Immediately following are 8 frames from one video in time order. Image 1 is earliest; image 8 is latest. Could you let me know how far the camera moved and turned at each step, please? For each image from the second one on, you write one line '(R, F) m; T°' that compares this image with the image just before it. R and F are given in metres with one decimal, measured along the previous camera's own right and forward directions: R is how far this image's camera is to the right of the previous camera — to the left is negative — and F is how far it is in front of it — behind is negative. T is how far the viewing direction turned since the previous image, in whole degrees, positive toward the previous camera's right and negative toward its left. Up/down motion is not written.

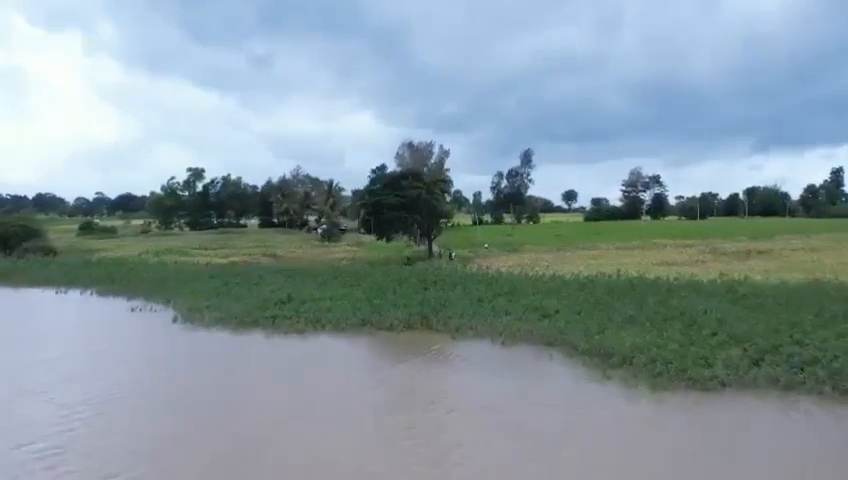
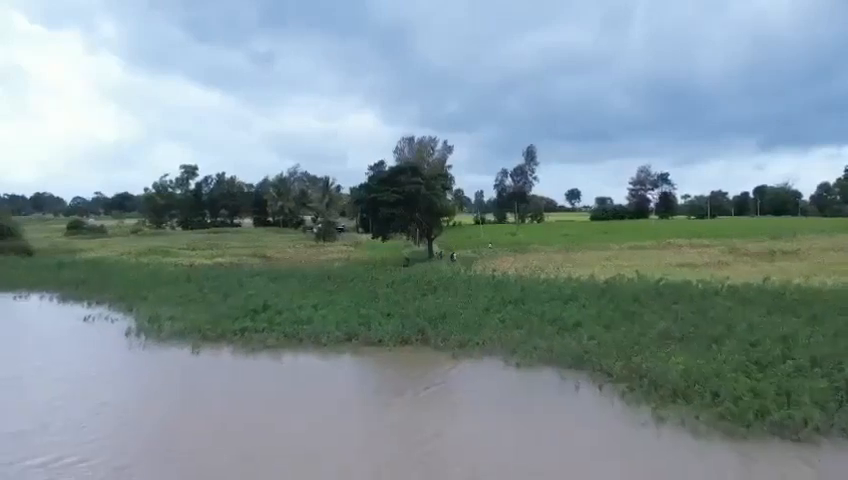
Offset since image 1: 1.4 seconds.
(+0.1, +2.8) m; 0°
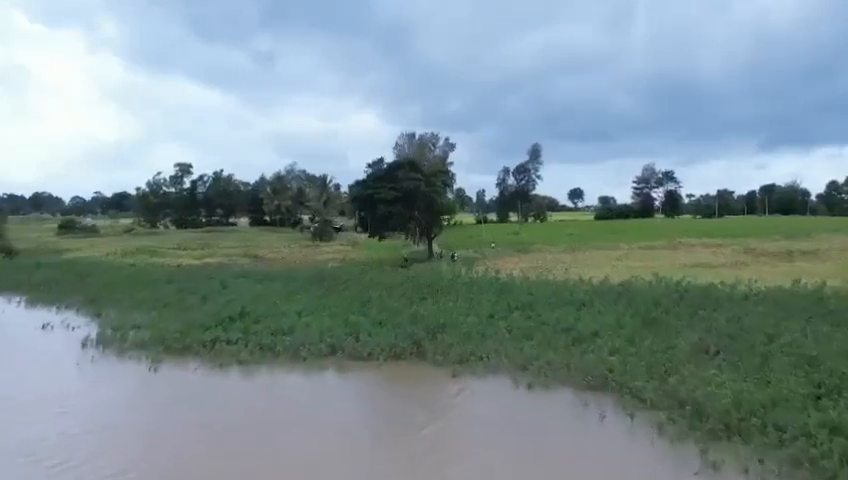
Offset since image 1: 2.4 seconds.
(+0.1, +1.9) m; 0°
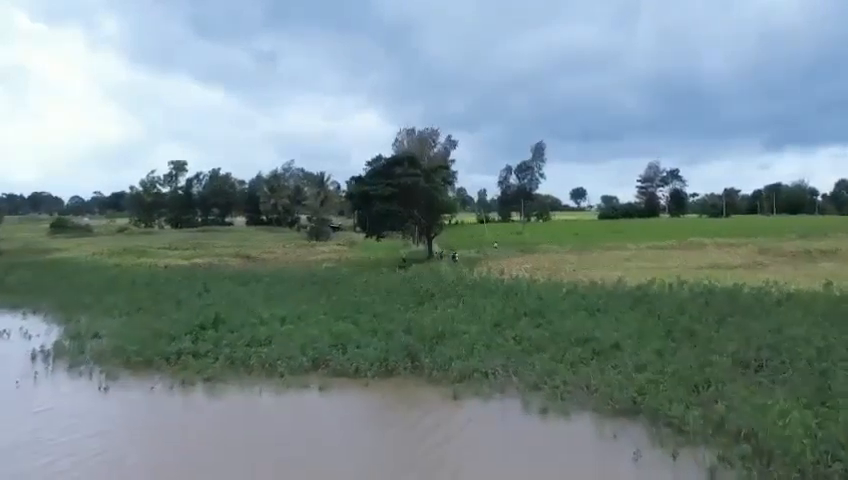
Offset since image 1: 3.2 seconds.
(+0.1, +1.7) m; 0°
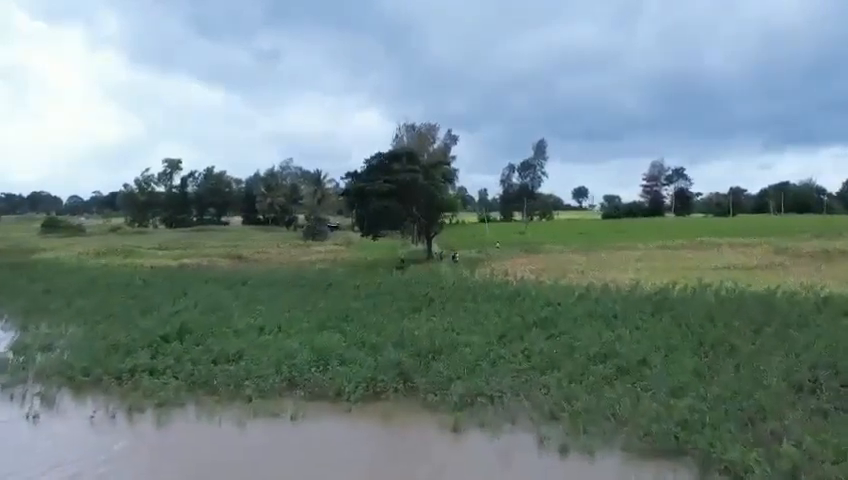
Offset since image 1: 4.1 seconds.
(0.0, +1.7) m; 0°
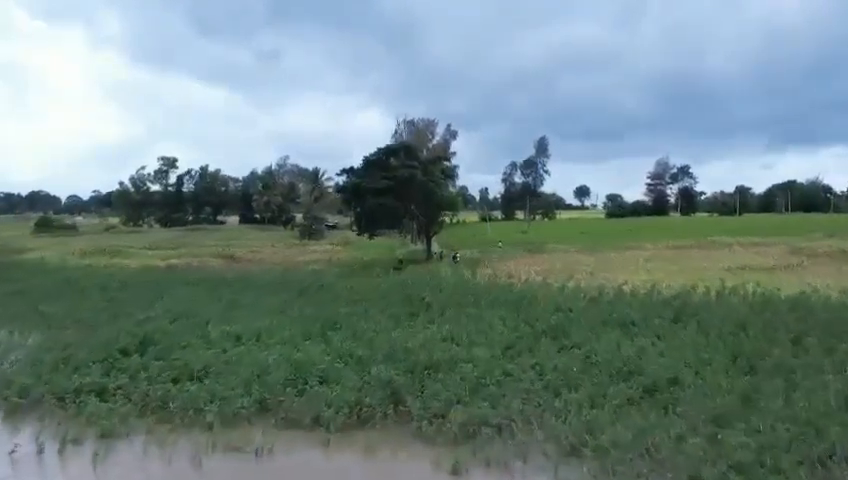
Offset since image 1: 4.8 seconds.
(0.0, +1.4) m; 0°
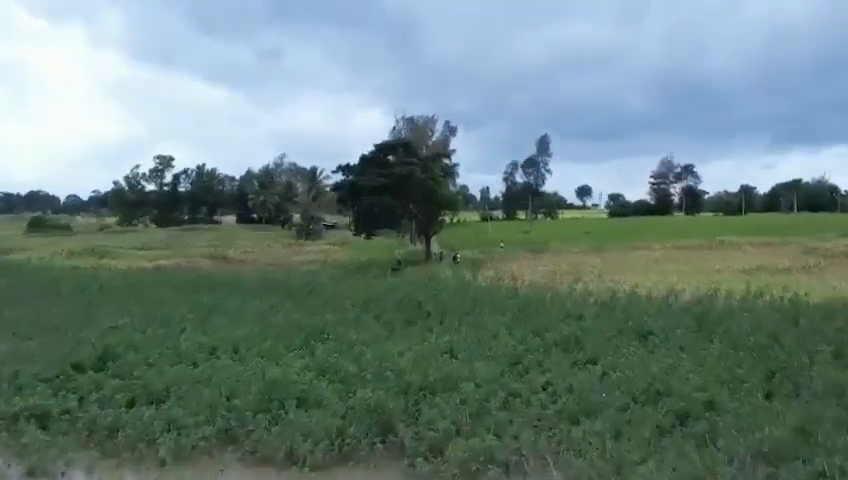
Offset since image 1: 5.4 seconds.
(0.0, +1.2) m; 0°
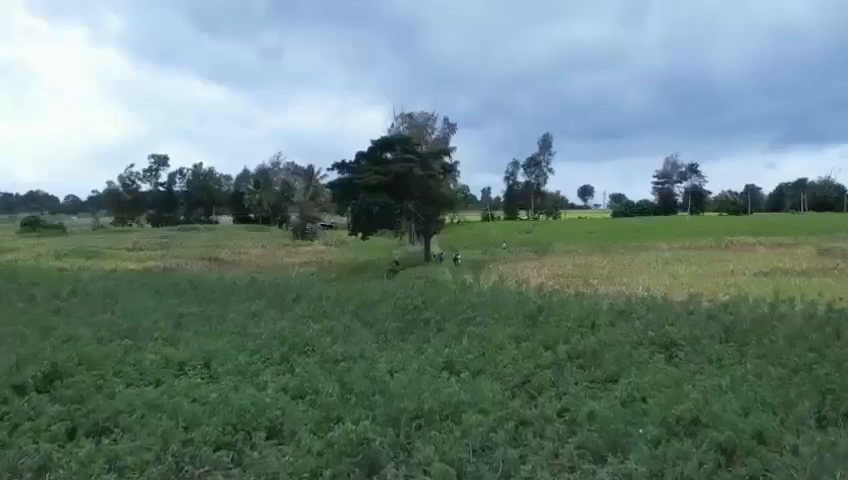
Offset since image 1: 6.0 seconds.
(0.0, +1.2) m; 0°
